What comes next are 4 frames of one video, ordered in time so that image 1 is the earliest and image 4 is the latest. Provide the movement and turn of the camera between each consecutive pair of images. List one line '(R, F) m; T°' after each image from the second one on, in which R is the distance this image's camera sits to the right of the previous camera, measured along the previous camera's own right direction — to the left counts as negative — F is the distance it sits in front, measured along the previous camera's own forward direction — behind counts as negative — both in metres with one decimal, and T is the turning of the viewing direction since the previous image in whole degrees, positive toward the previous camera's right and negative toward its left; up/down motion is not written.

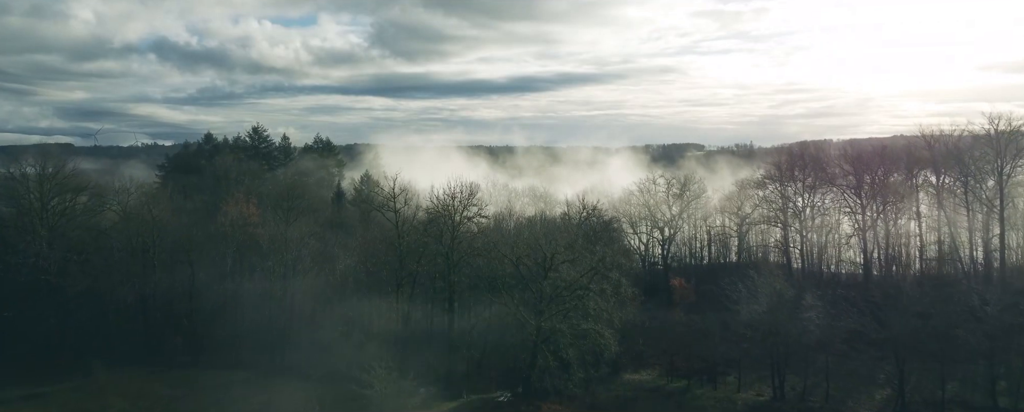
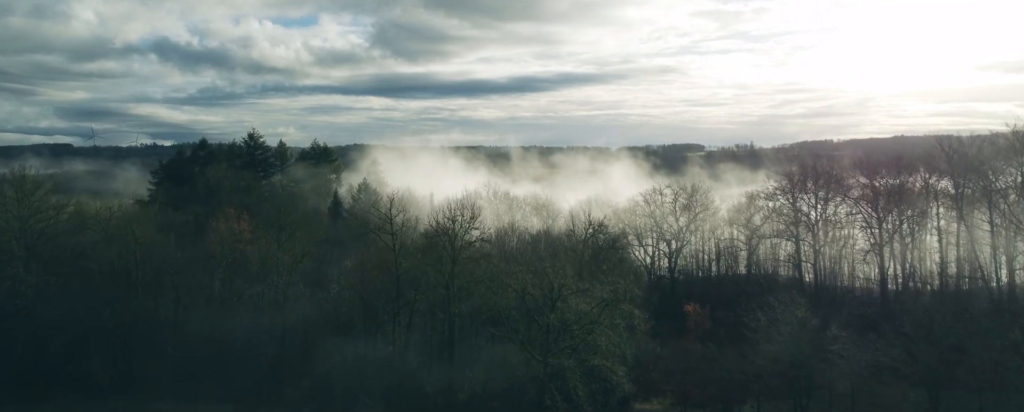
(-0.1, +1.5) m; 0°
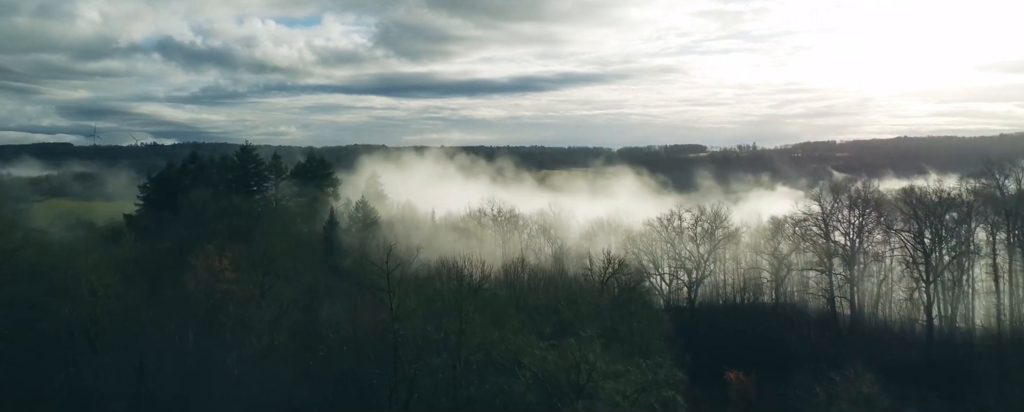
(-0.4, +3.3) m; 0°
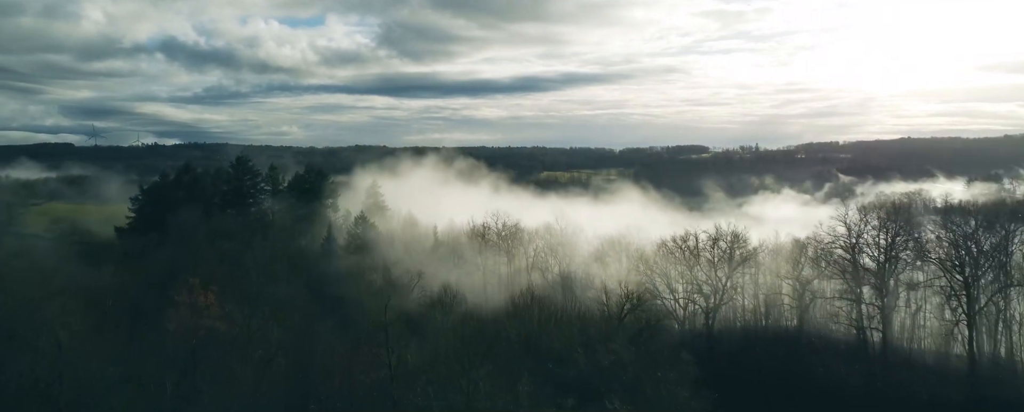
(-0.3, +2.4) m; 0°
